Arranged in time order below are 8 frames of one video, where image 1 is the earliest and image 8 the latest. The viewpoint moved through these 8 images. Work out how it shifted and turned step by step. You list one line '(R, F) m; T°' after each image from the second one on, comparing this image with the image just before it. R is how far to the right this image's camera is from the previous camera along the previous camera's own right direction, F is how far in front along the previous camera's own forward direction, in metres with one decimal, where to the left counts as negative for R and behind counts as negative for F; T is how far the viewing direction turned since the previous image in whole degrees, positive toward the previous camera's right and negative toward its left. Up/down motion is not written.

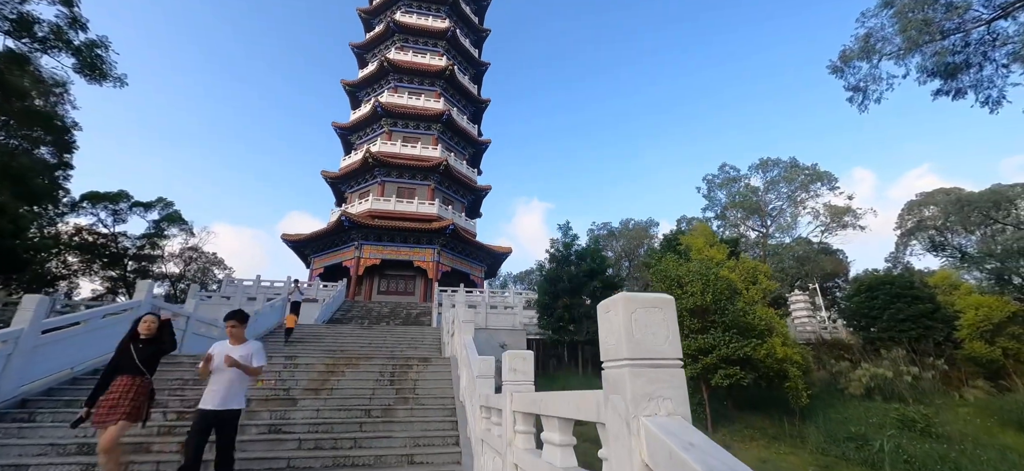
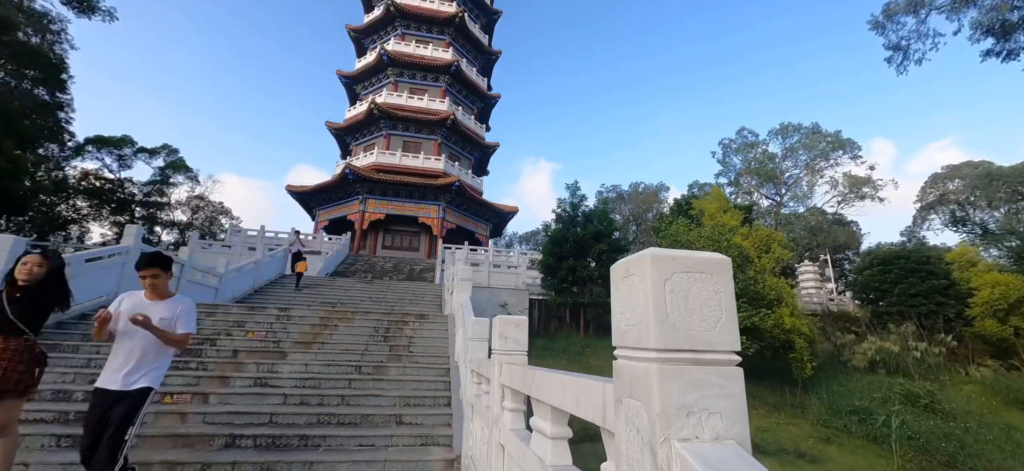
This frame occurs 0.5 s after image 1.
(+0.1, +0.3) m; -1°
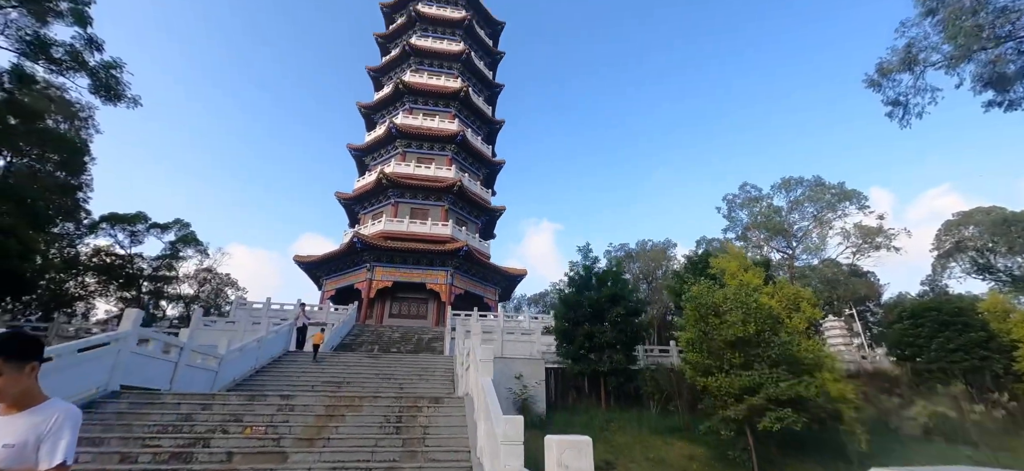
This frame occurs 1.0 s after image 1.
(-0.2, +0.3) m; -1°
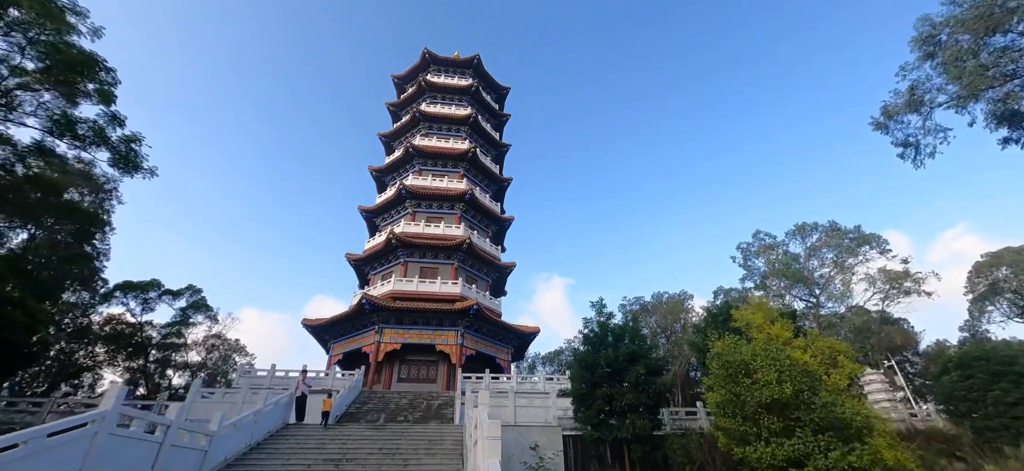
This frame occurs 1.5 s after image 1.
(+0.1, +0.2) m; -1°
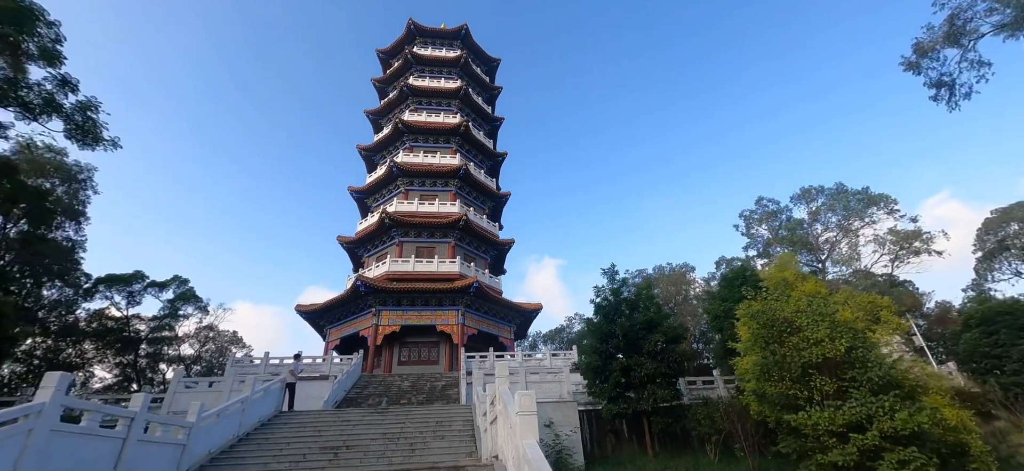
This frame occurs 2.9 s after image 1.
(-0.3, +0.9) m; +1°
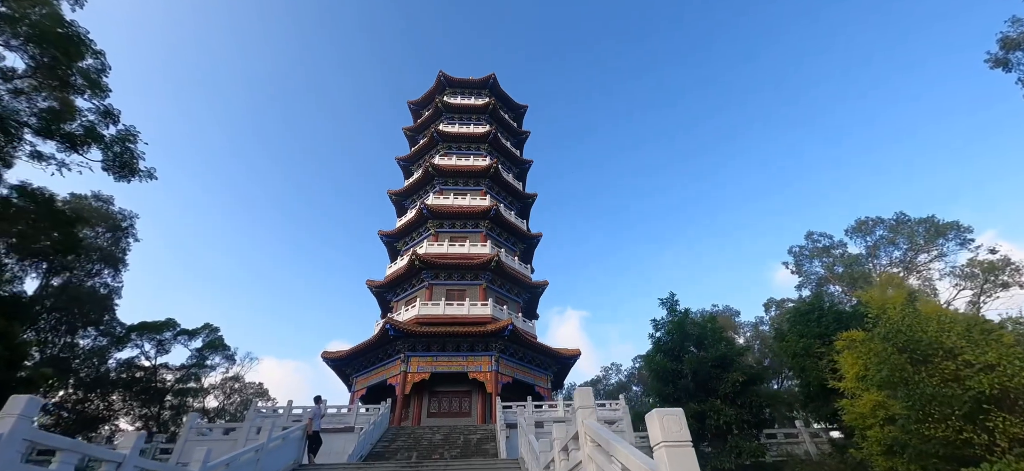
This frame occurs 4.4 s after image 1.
(-0.5, +0.9) m; -3°
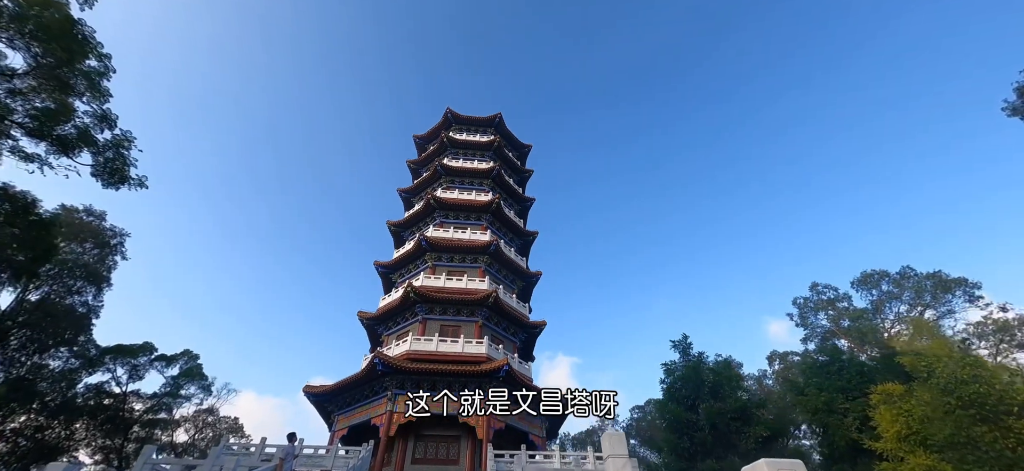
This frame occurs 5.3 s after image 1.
(-0.2, +0.5) m; 0°
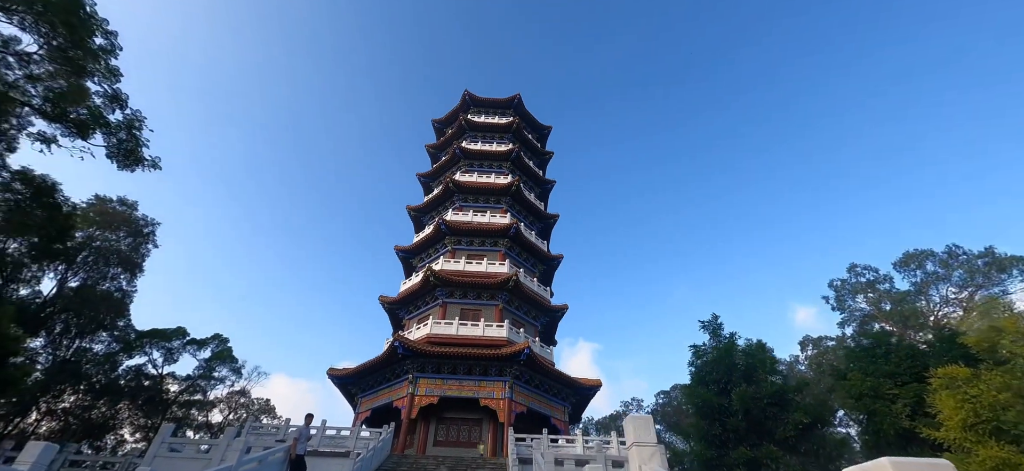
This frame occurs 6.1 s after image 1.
(+0.1, +0.4) m; -3°
